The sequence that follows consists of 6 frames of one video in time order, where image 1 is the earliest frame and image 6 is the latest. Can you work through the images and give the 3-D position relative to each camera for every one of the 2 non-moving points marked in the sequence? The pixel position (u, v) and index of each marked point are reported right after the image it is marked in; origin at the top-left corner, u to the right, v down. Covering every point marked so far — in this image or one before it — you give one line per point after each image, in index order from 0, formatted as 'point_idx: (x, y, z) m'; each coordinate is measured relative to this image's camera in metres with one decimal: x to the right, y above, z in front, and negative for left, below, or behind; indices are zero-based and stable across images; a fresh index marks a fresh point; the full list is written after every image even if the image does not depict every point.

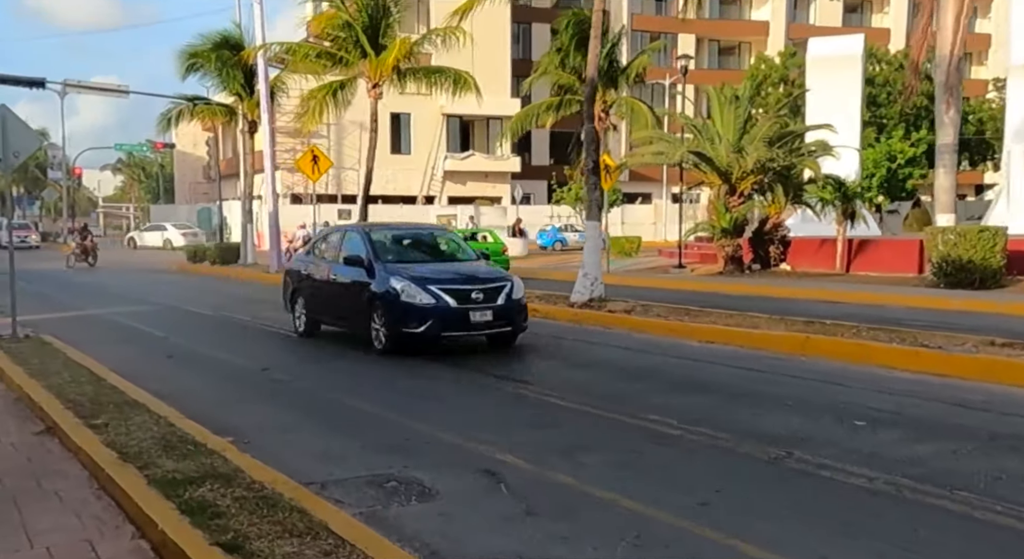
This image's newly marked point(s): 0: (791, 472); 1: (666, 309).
0: (+1.5, -1.0, +5.8) m
1: (+2.1, -0.4, +14.6) m
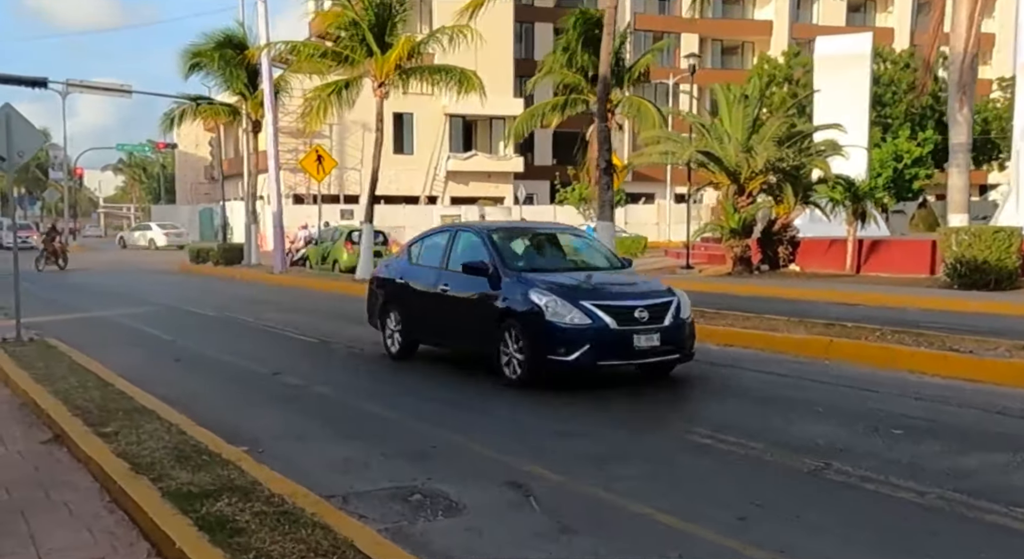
0: (+1.7, -1.1, +5.6) m
1: (+2.3, -0.4, +14.4) m
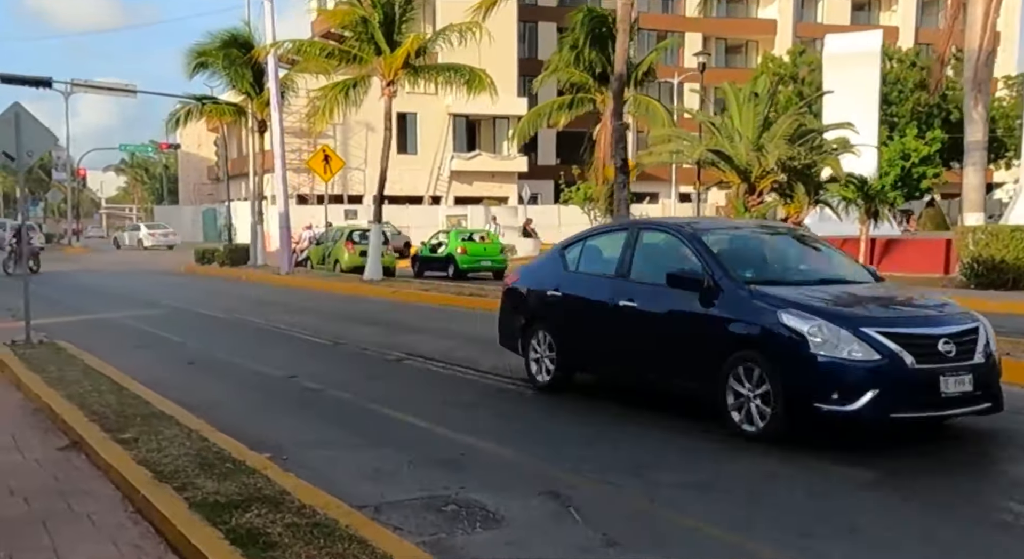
0: (+1.9, -1.1, +5.4) m
1: (+2.5, -0.4, +14.2) m
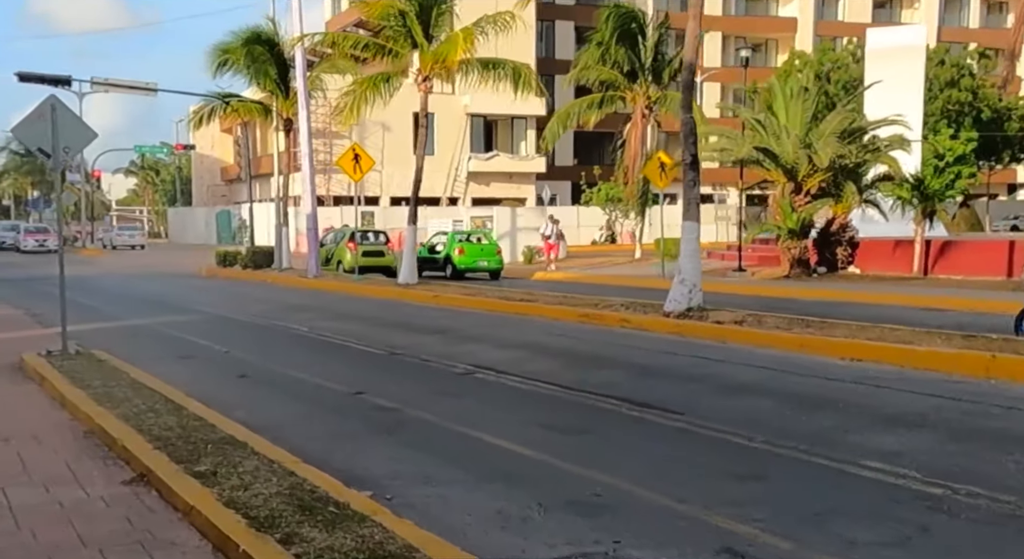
0: (+2.6, -1.1, +4.4) m
1: (+3.3, -0.5, +13.3) m
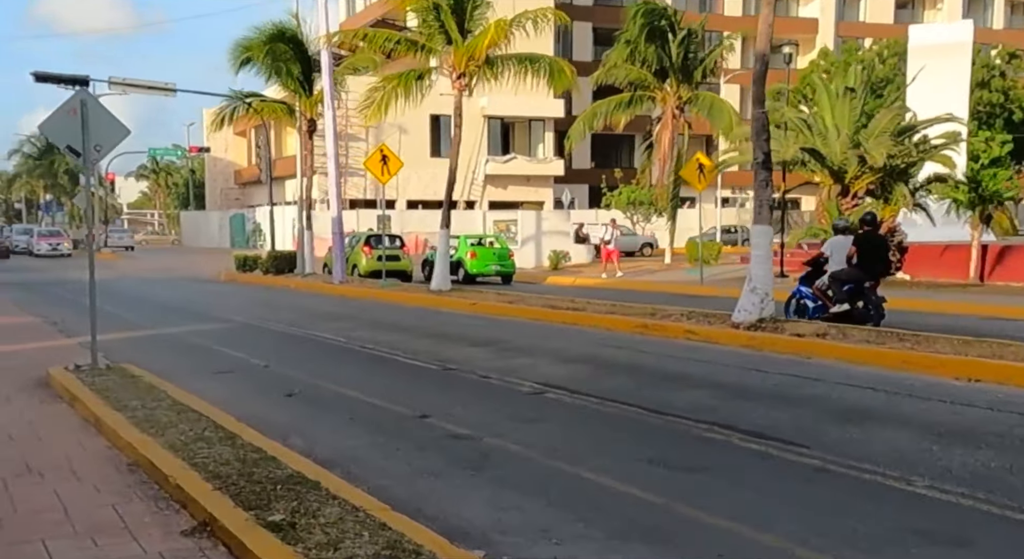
0: (+3.3, -1.2, +3.4) m
1: (+4.0, -0.6, +12.2) m
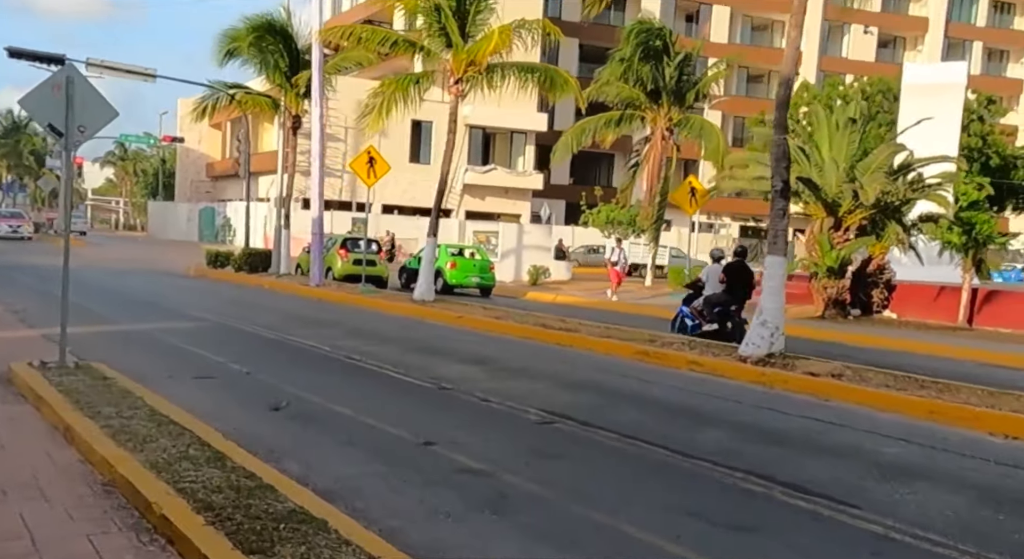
0: (+3.5, -1.5, +2.8) m
1: (+4.1, -1.1, +11.7) m
